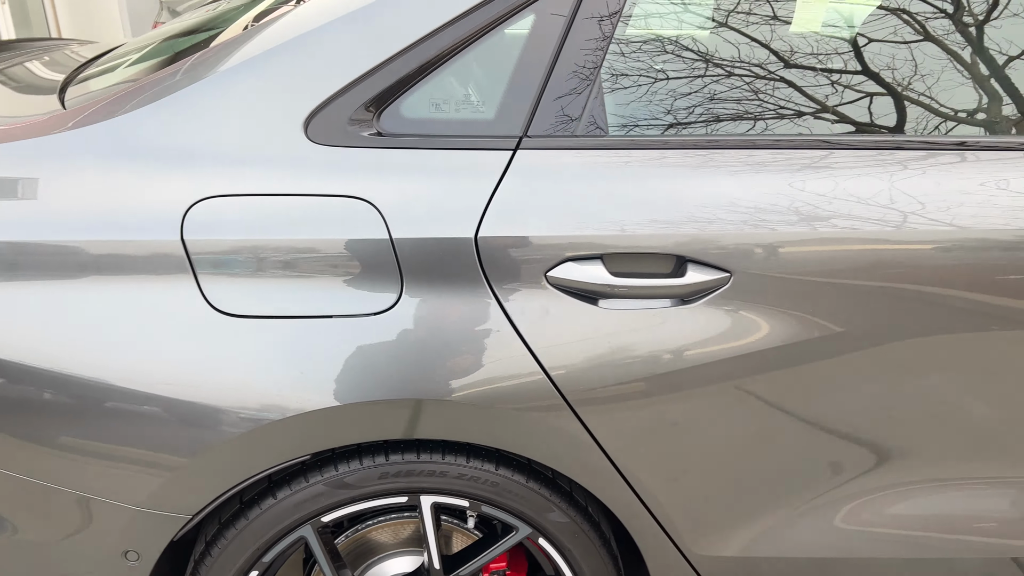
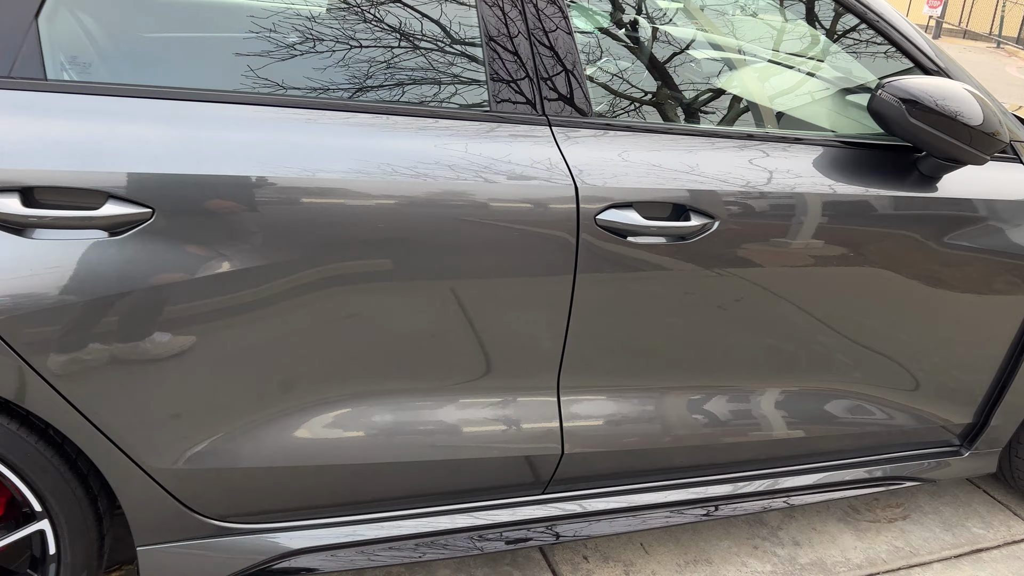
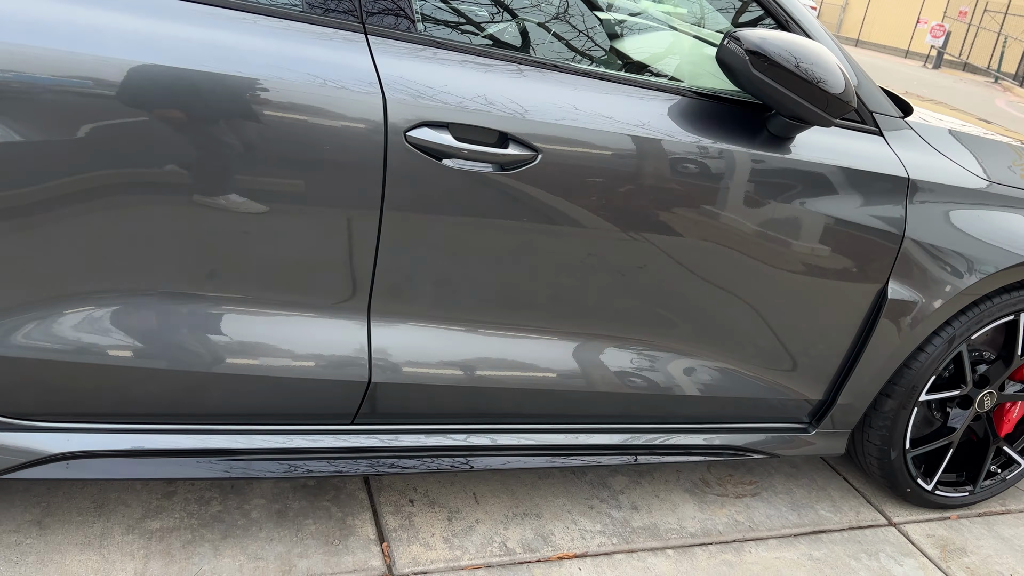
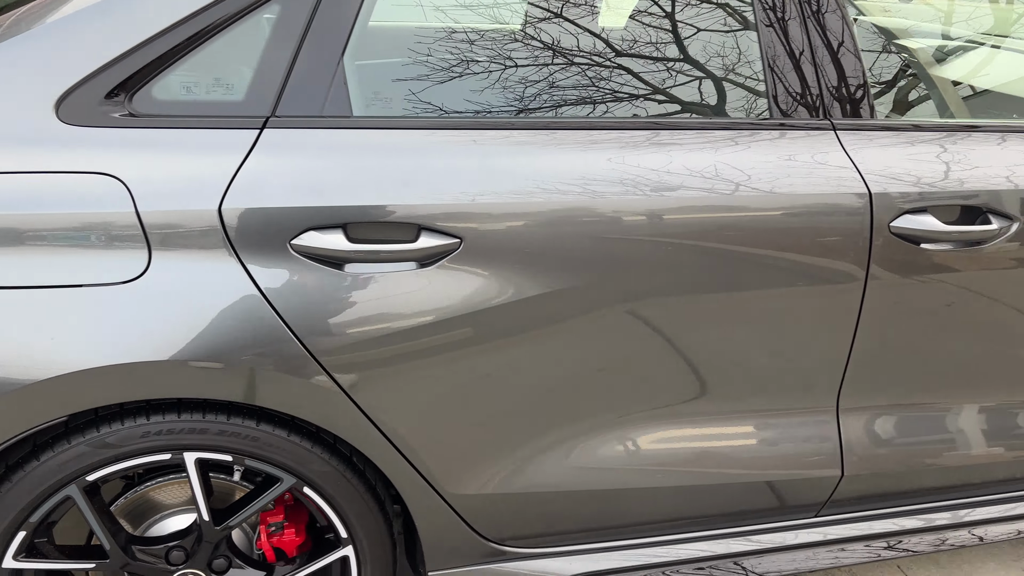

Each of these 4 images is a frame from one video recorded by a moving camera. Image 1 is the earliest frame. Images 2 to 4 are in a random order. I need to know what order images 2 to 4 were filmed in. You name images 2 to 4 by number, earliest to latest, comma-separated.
4, 2, 3
